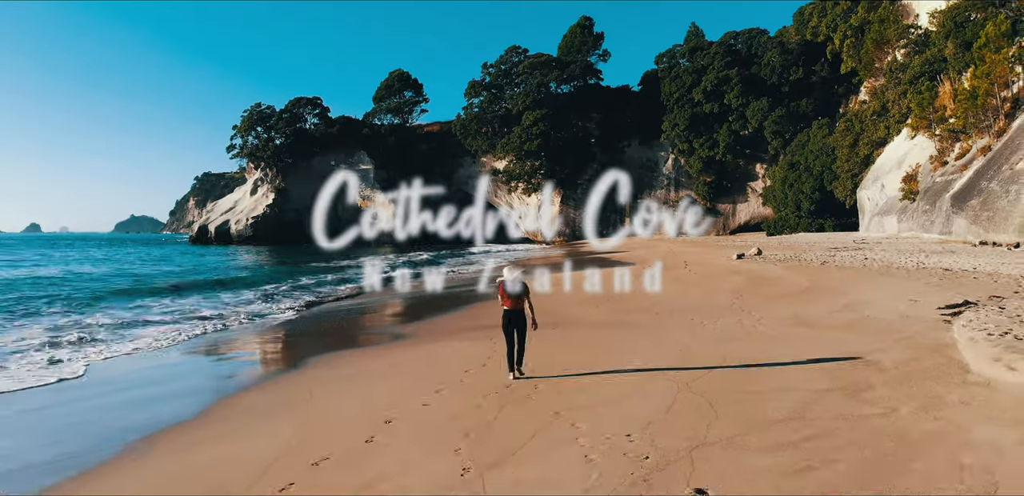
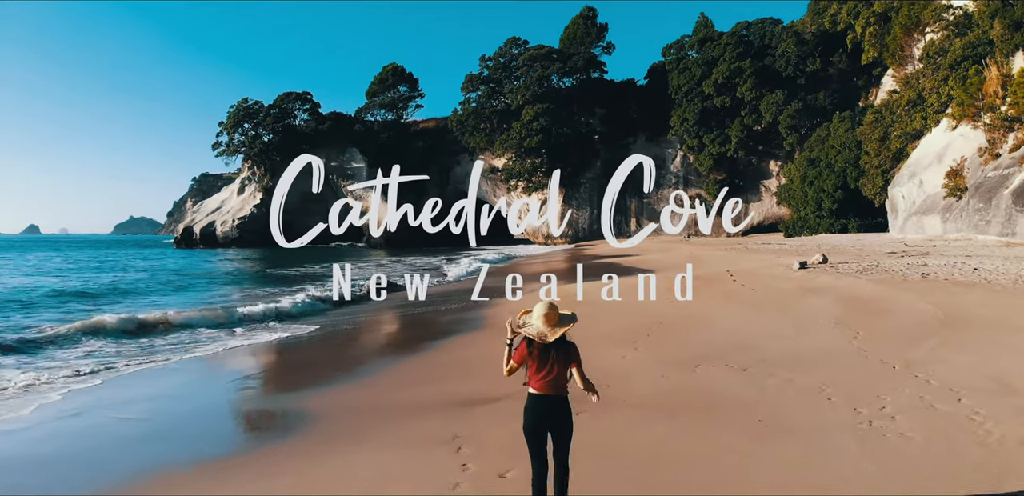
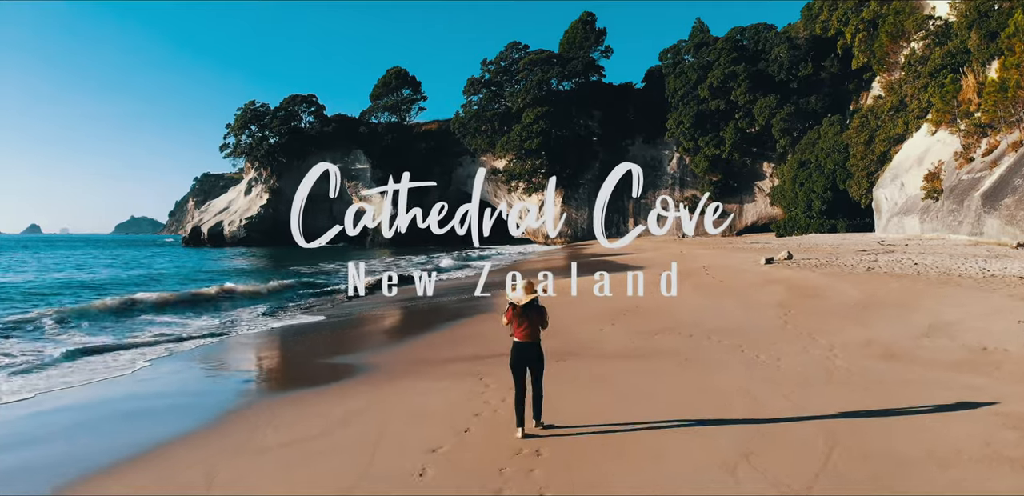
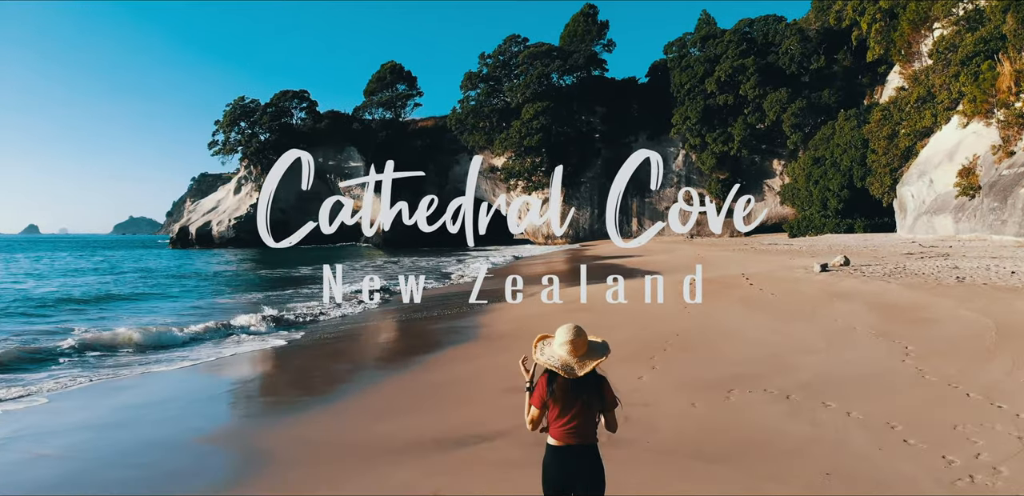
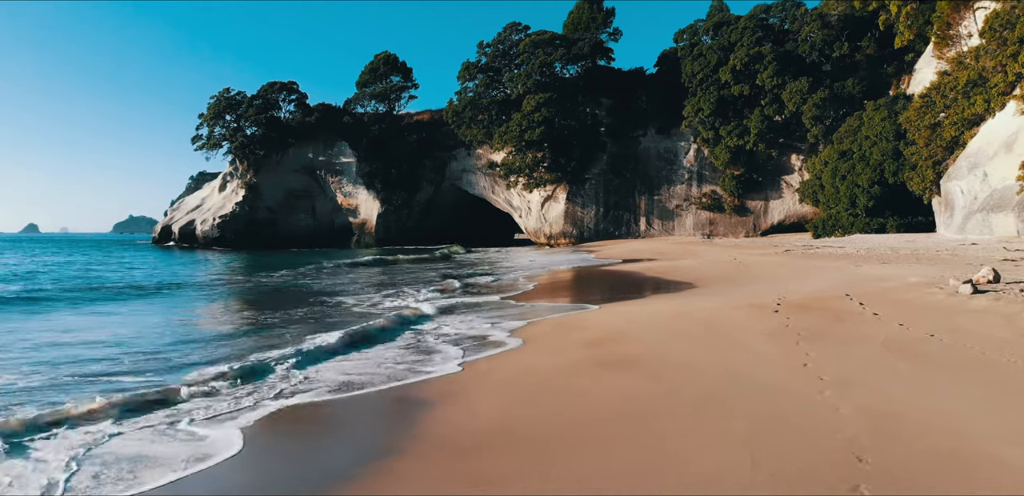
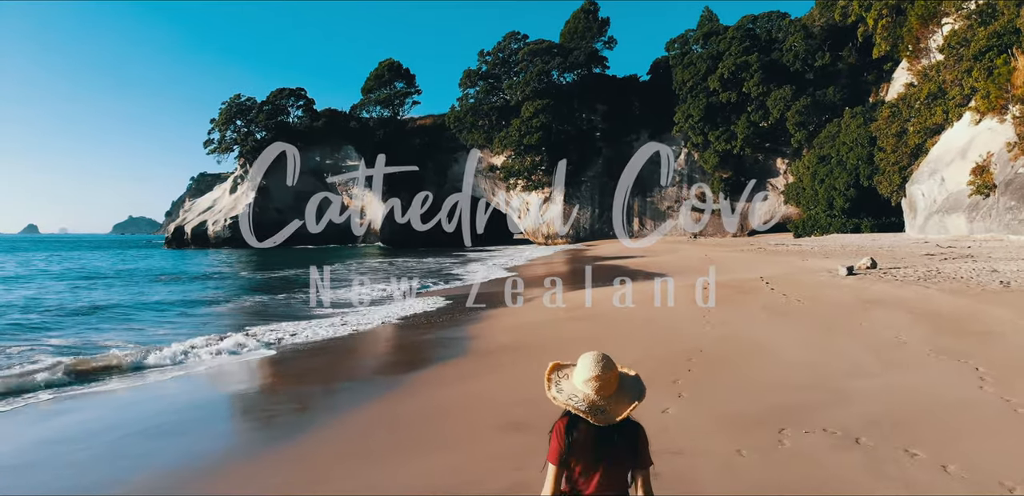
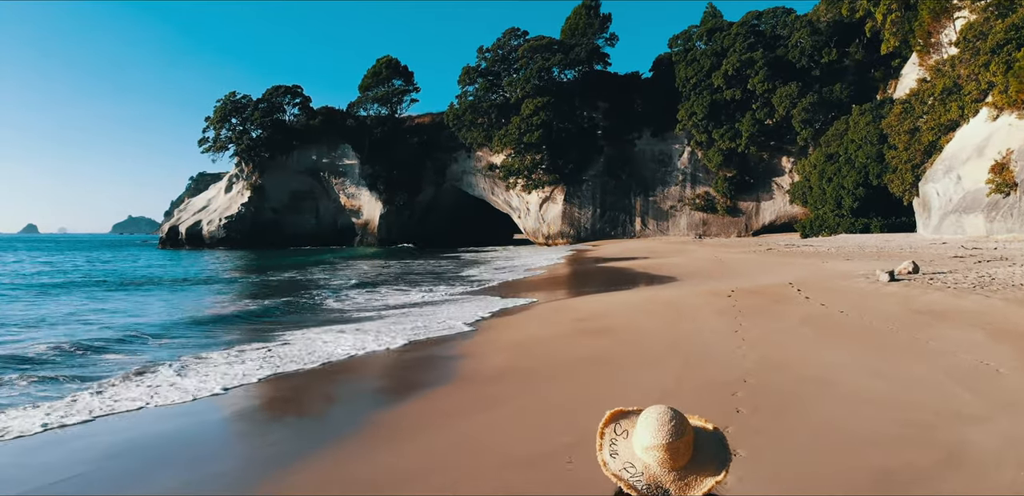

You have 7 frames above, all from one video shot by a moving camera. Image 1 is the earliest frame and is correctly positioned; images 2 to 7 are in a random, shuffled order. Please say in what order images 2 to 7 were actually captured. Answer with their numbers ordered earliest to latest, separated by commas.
3, 2, 4, 6, 7, 5
